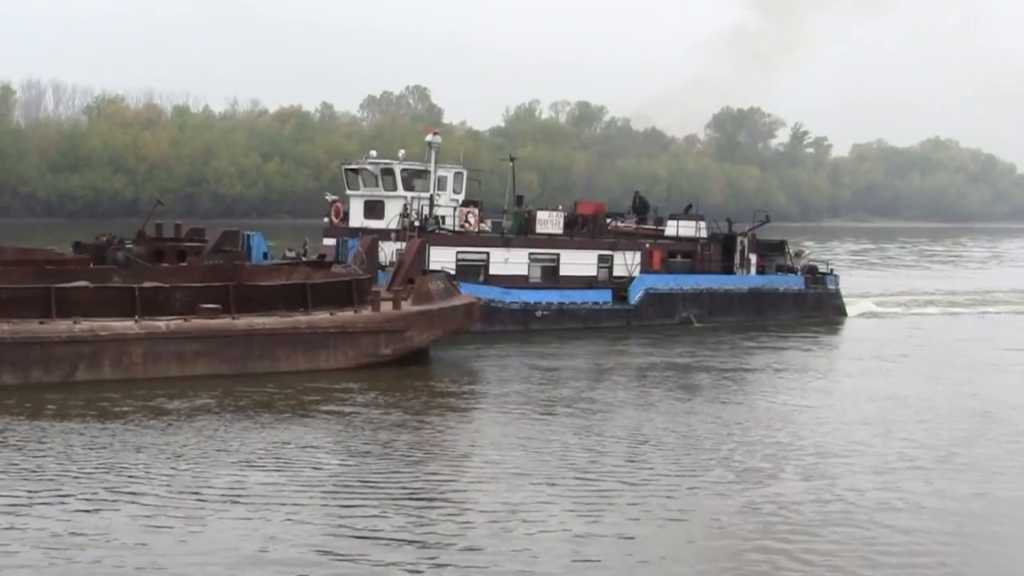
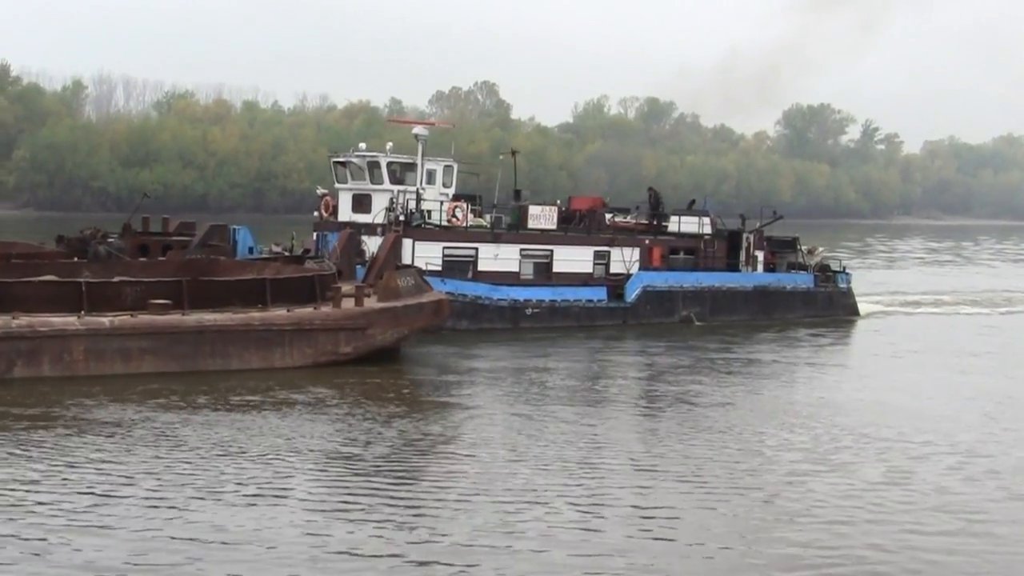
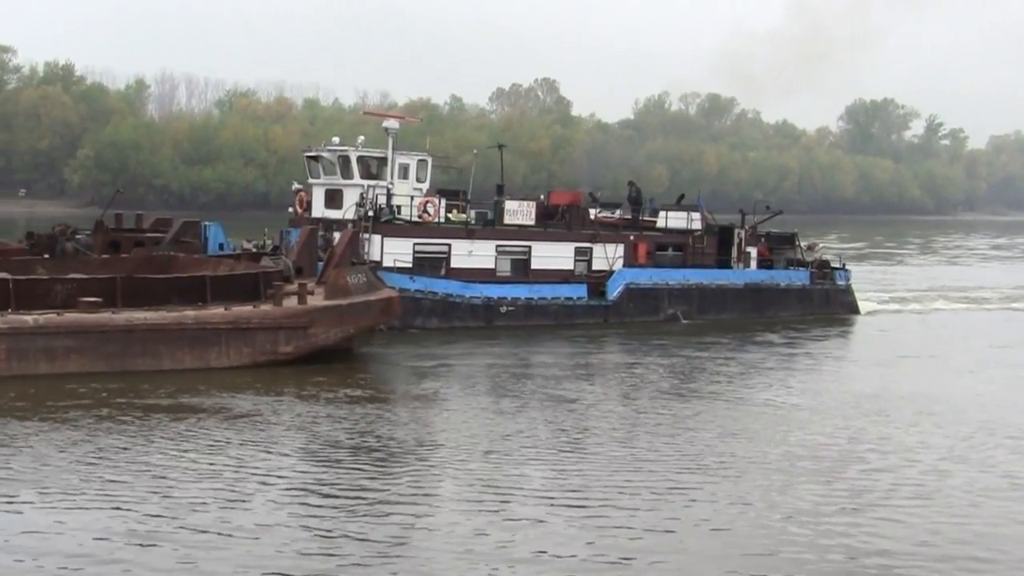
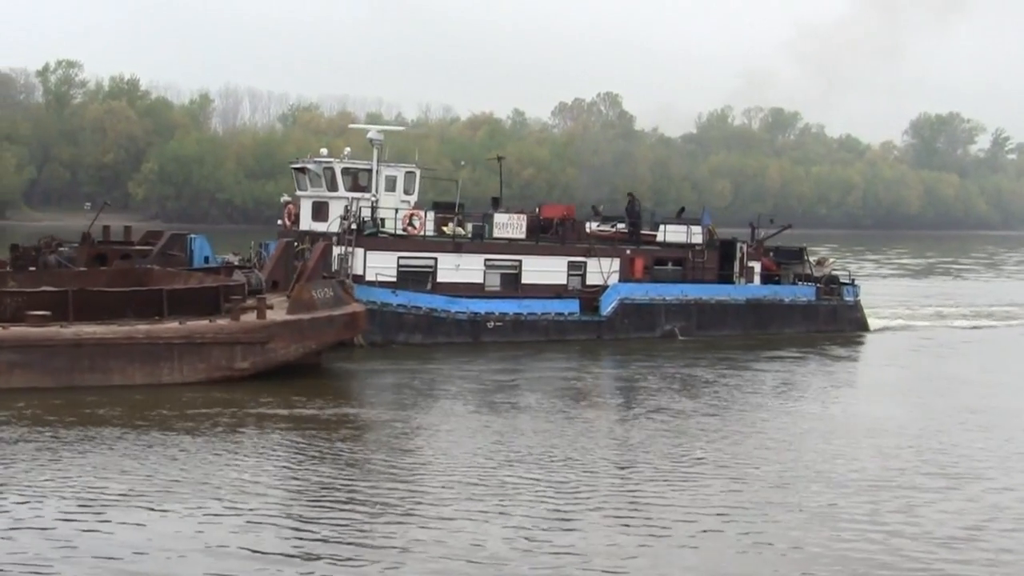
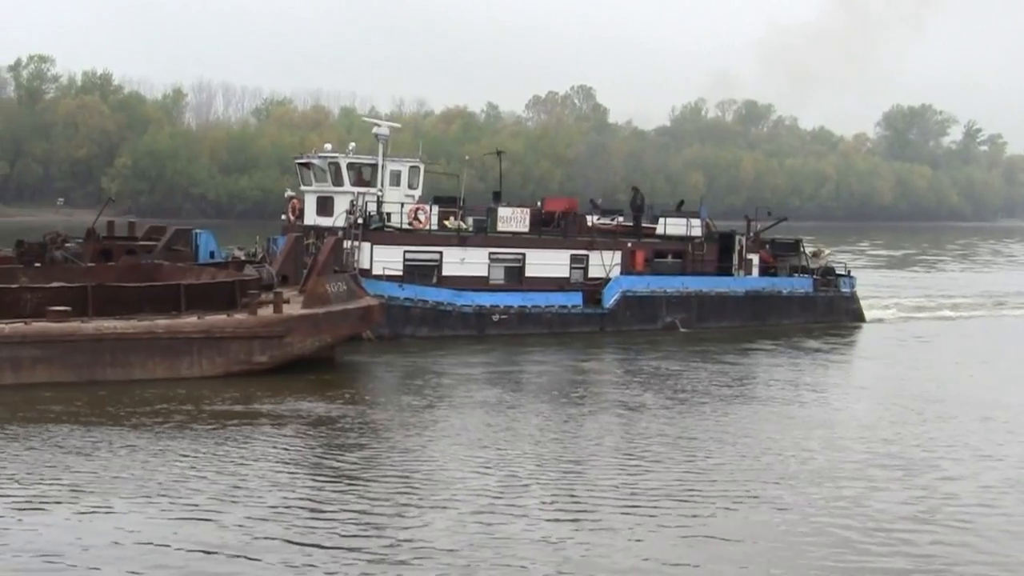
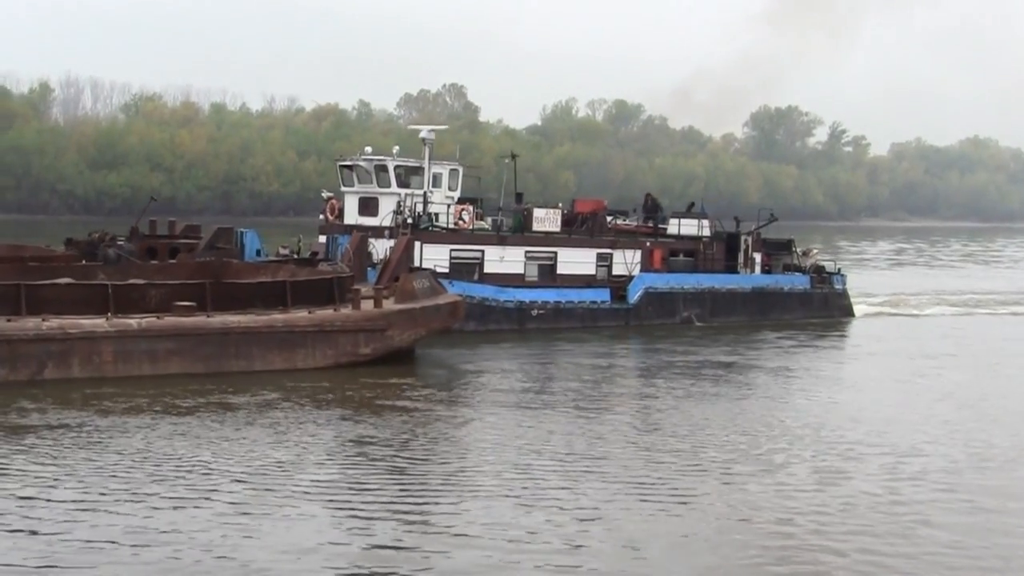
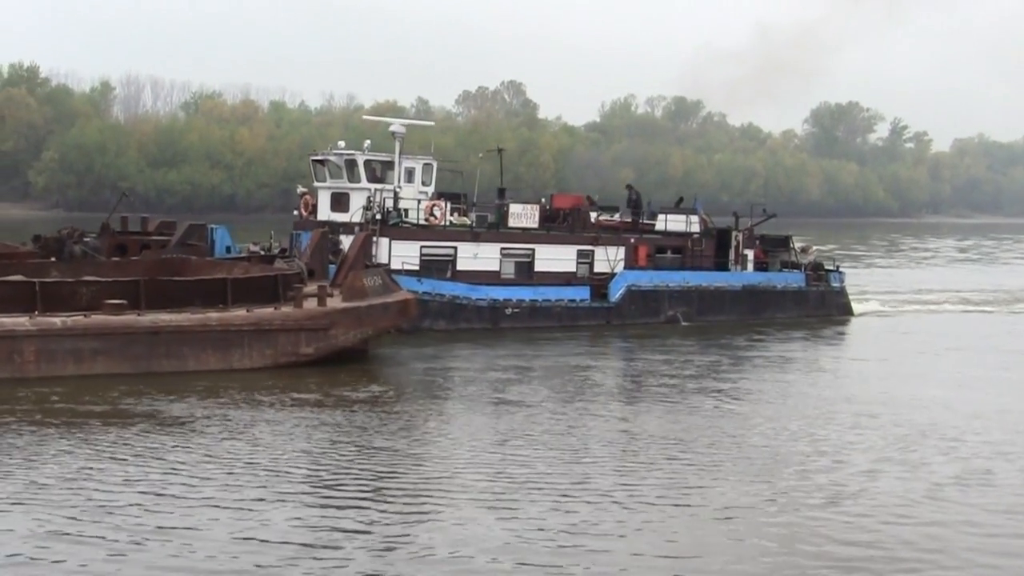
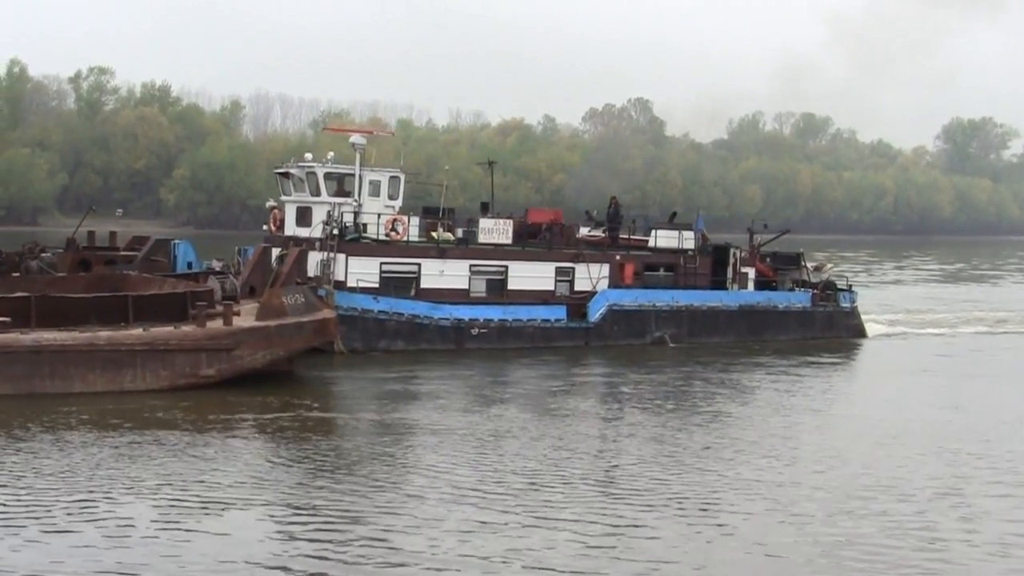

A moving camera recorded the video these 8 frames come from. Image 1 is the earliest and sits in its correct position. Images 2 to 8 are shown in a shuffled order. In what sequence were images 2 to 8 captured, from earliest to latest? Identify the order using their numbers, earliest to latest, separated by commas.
6, 2, 7, 3, 5, 4, 8
